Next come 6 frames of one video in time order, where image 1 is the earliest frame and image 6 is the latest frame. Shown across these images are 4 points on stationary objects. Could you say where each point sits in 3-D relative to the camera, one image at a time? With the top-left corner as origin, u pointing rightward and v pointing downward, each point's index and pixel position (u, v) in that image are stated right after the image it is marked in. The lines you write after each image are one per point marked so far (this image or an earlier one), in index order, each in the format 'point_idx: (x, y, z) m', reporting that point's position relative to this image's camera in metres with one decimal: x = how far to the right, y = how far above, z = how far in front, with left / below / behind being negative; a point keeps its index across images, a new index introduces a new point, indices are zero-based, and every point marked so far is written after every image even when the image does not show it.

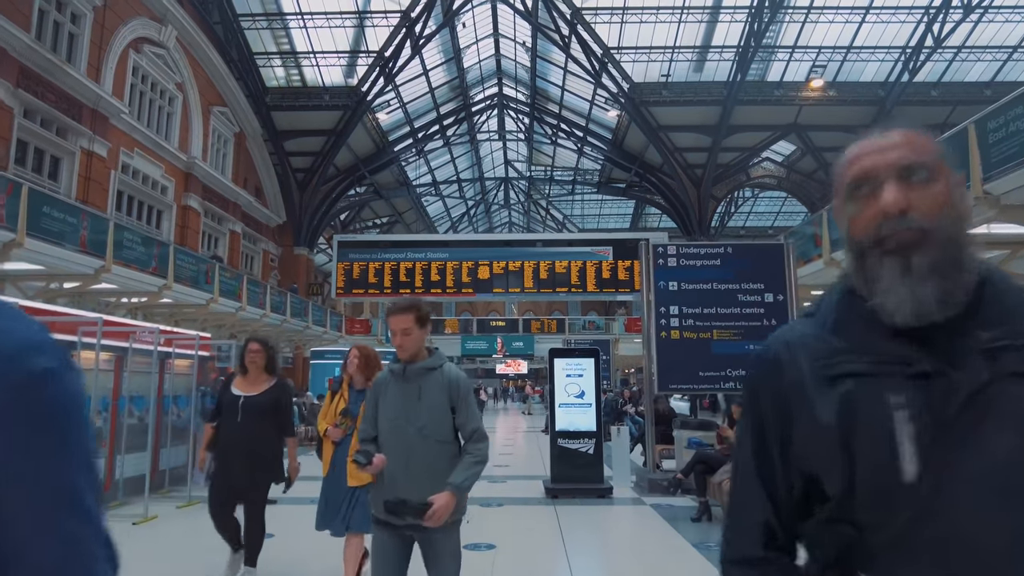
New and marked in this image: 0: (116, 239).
0: (-6.6, +0.8, +11.9) m
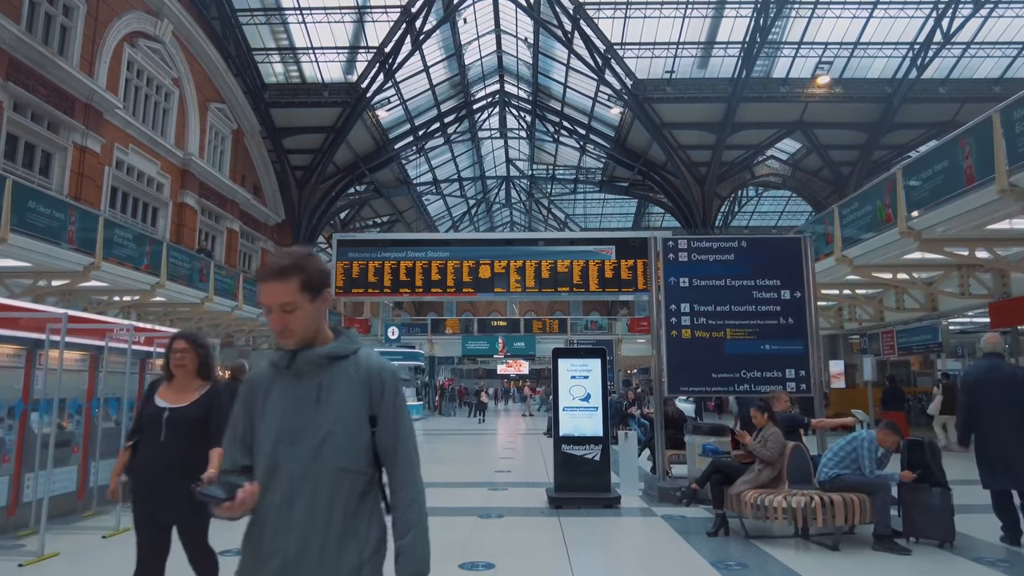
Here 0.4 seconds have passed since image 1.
0: (-6.6, +0.9, +11.5) m
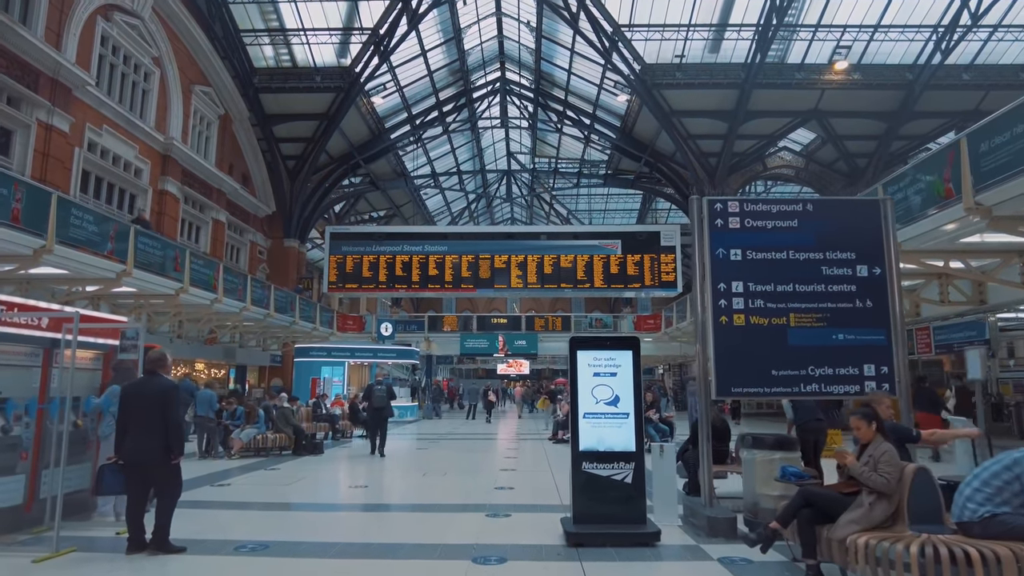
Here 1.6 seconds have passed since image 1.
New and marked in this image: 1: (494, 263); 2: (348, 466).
0: (-6.6, +1.1, +10.3) m
1: (-0.5, +0.6, +19.7) m
2: (-2.1, -2.2, +8.9) m
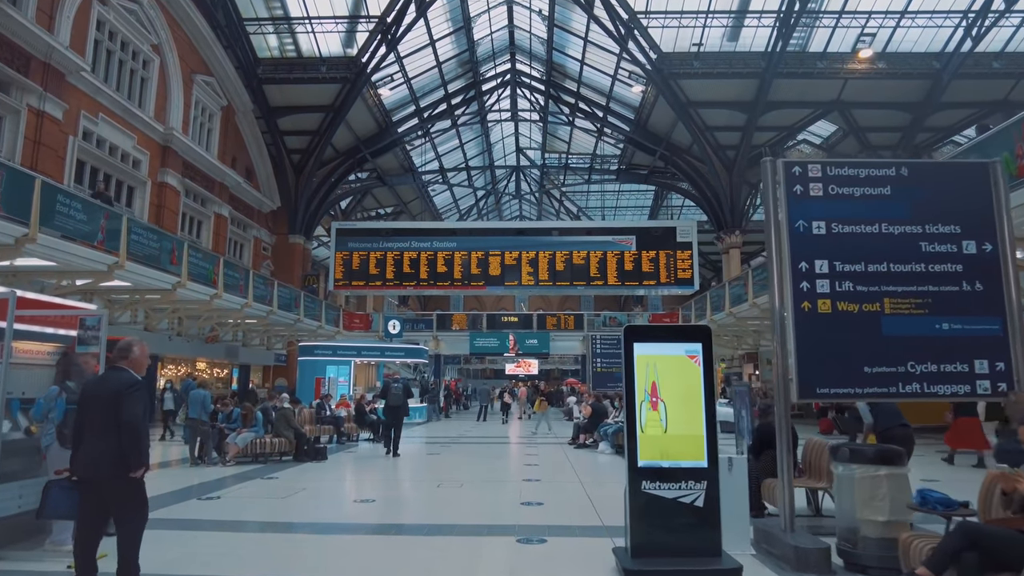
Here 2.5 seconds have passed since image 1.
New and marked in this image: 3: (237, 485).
0: (-6.3, +1.2, +9.6) m
1: (-0.2, +0.7, +18.9) m
2: (-1.8, -2.1, +8.2) m
3: (-2.7, -2.0, +7.1) m
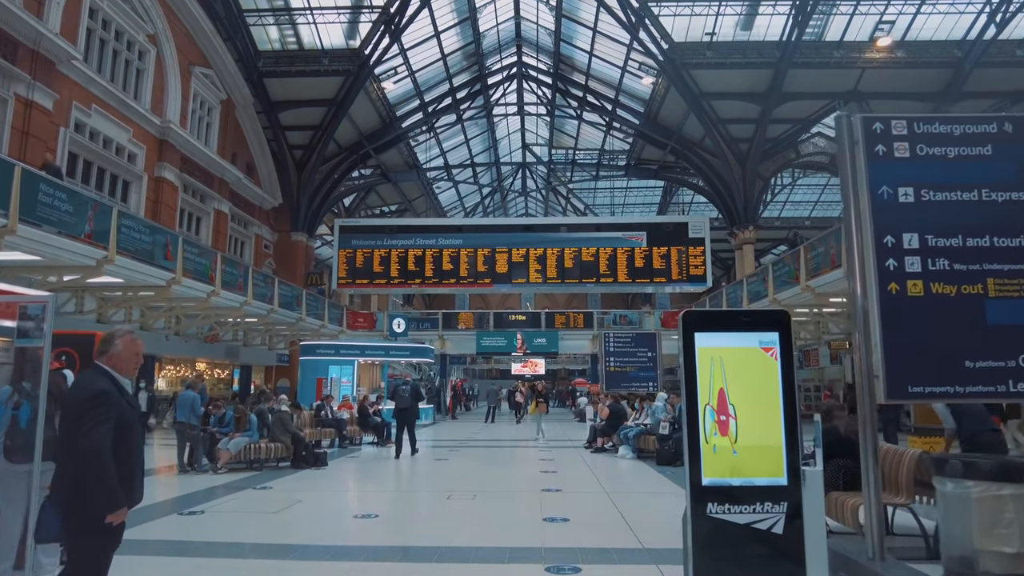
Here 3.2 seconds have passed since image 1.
0: (-6.1, +1.2, +9.0) m
1: (0.0, +0.8, +18.3) m
2: (-1.7, -2.1, +7.5) m
3: (-2.6, -1.9, +6.5) m
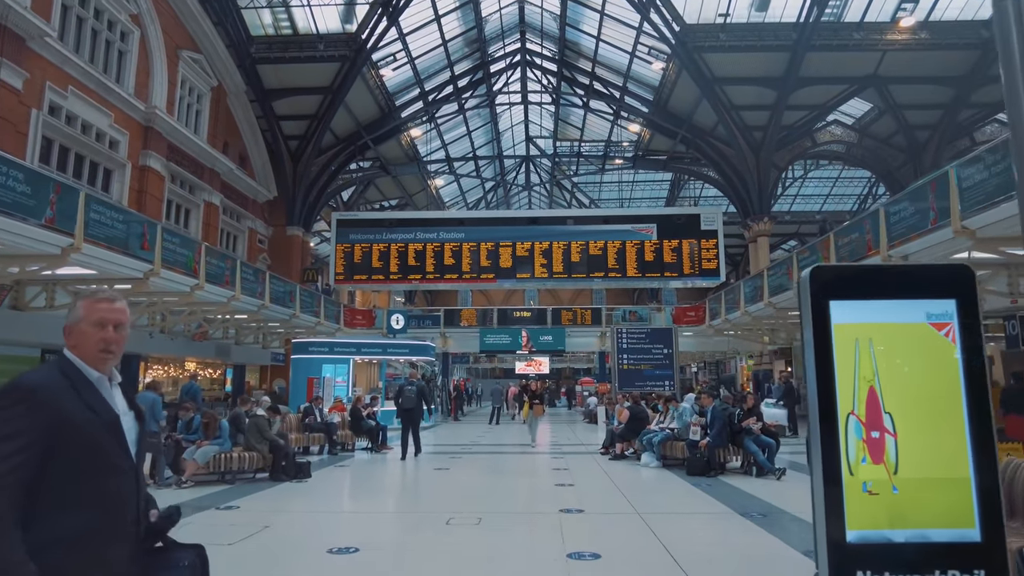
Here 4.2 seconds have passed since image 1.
0: (-6.1, +1.3, +8.0) m
1: (+0.1, +1.0, +17.3) m
2: (-1.6, -1.9, +6.5) m
3: (-2.5, -1.8, +5.5) m
